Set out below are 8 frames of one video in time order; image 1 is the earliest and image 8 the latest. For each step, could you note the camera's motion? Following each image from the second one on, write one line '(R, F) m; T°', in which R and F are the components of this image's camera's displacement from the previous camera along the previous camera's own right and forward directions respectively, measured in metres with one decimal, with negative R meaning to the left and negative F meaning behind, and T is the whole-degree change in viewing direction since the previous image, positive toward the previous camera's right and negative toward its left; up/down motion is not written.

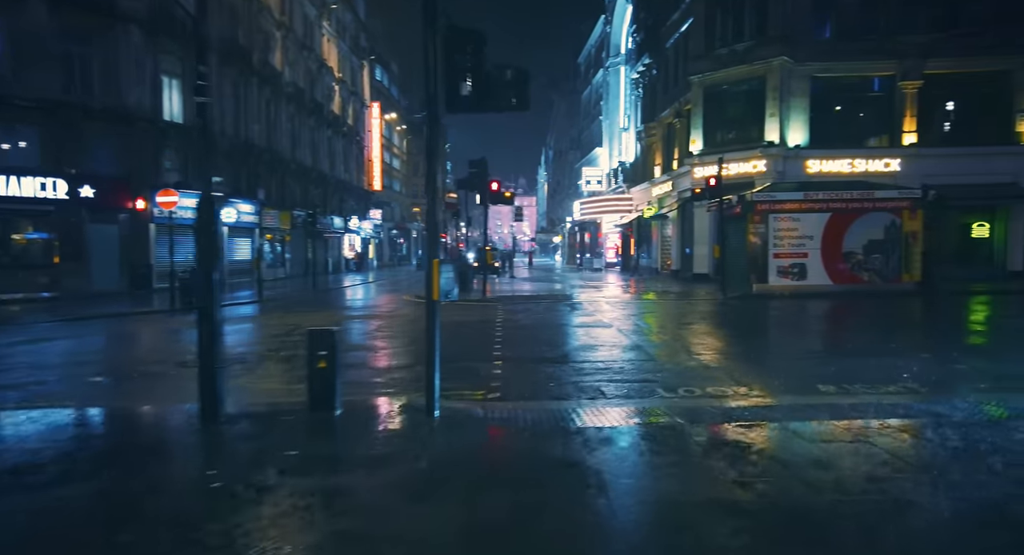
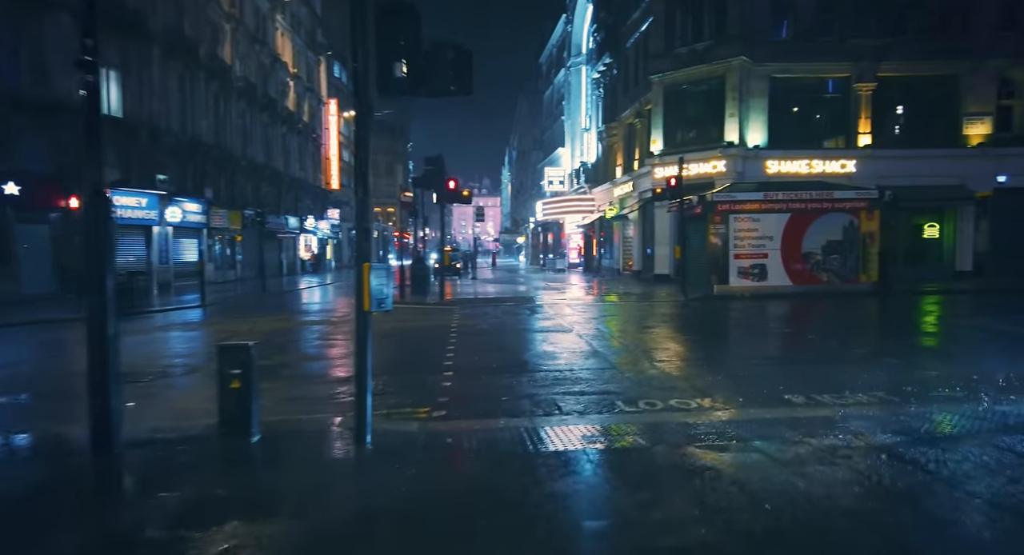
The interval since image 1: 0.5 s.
(+0.1, +0.5) m; +3°
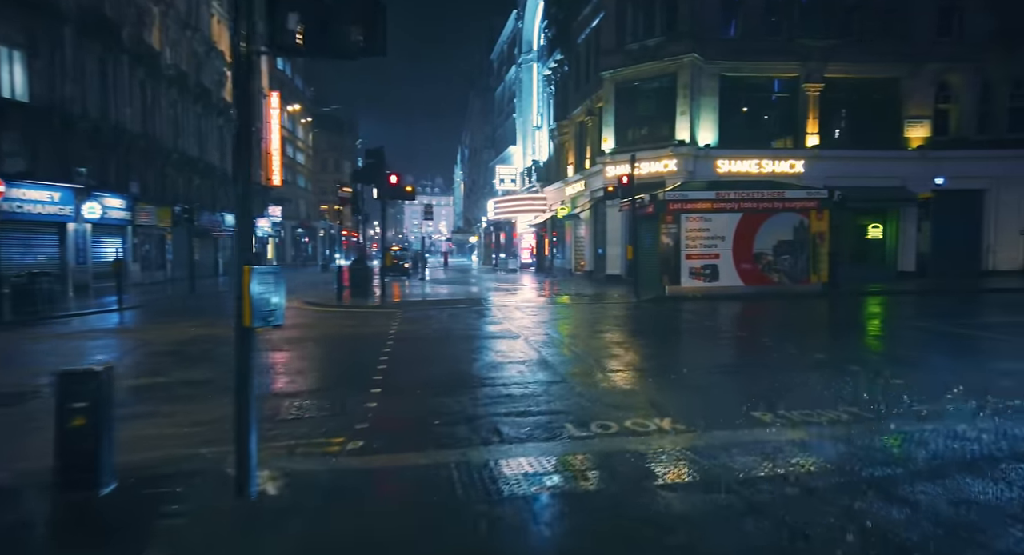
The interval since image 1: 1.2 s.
(+0.1, +0.8) m; +4°
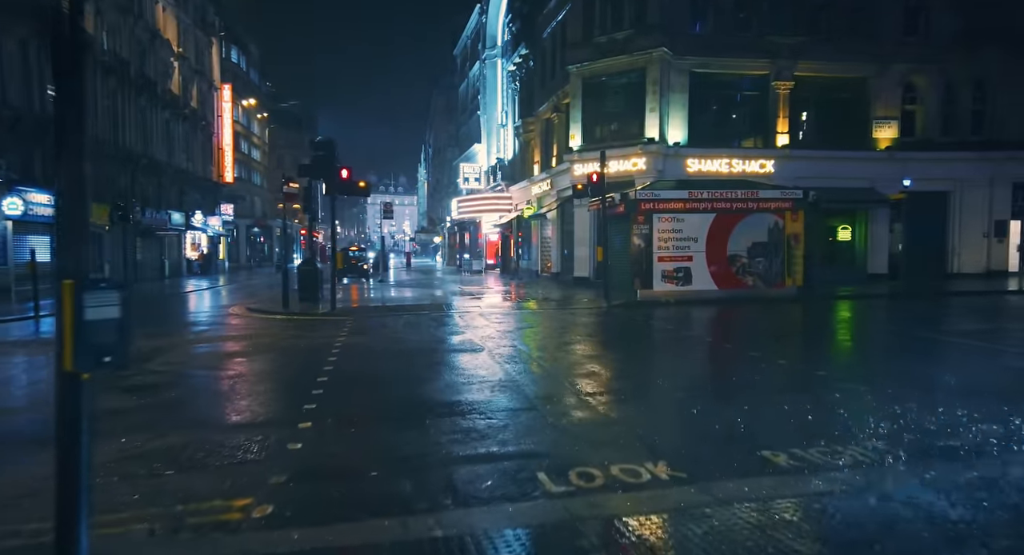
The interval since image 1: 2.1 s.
(0.0, +1.2) m; +3°
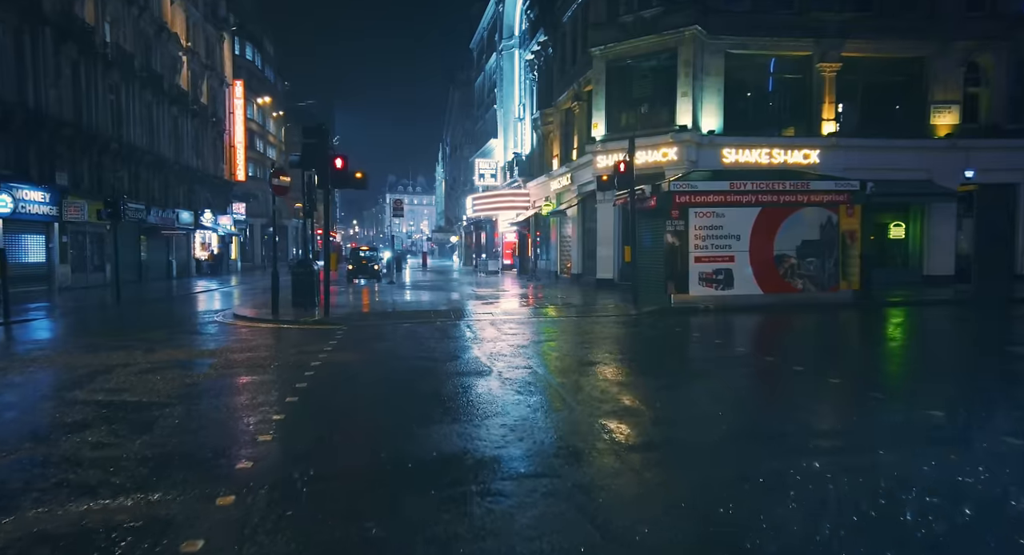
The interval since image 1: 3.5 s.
(0.0, +2.4) m; -1°
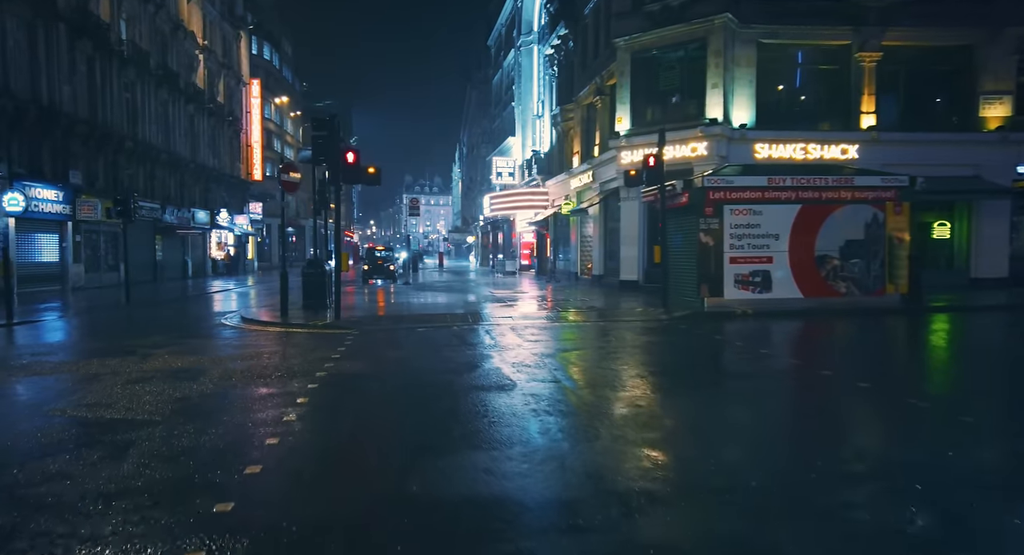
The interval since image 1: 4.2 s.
(-0.1, +1.1) m; -1°
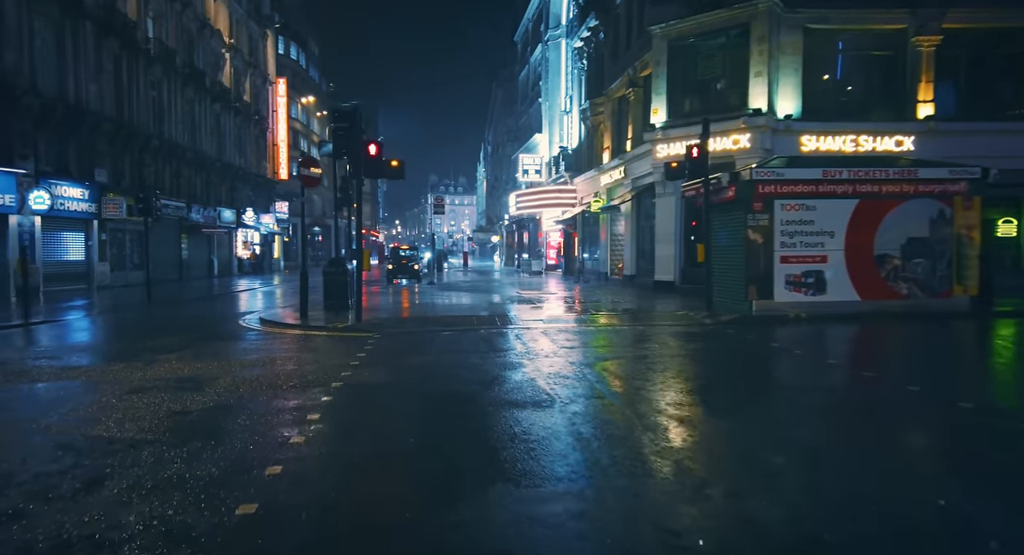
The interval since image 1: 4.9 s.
(-0.1, +1.1) m; -2°
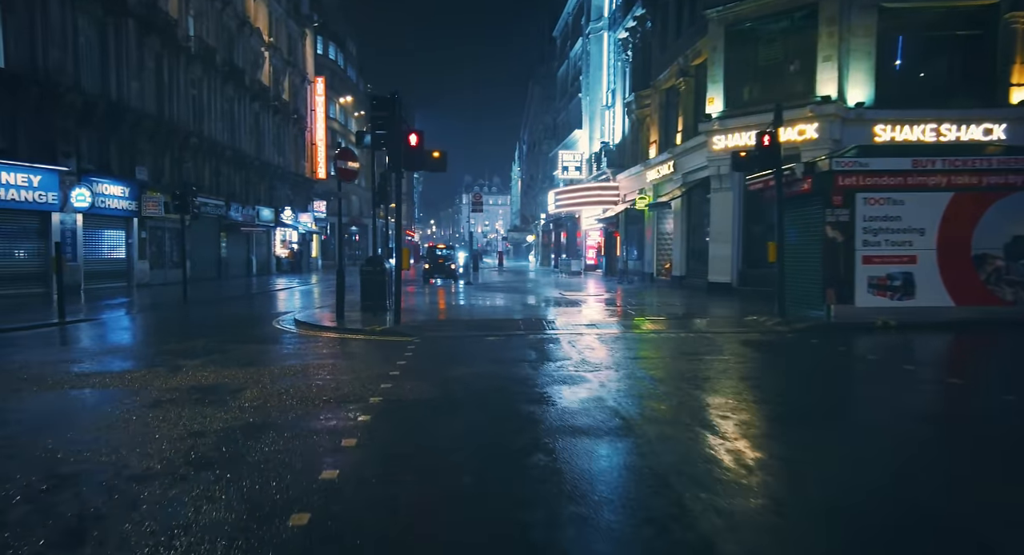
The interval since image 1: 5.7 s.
(-0.3, +1.3) m; -3°
